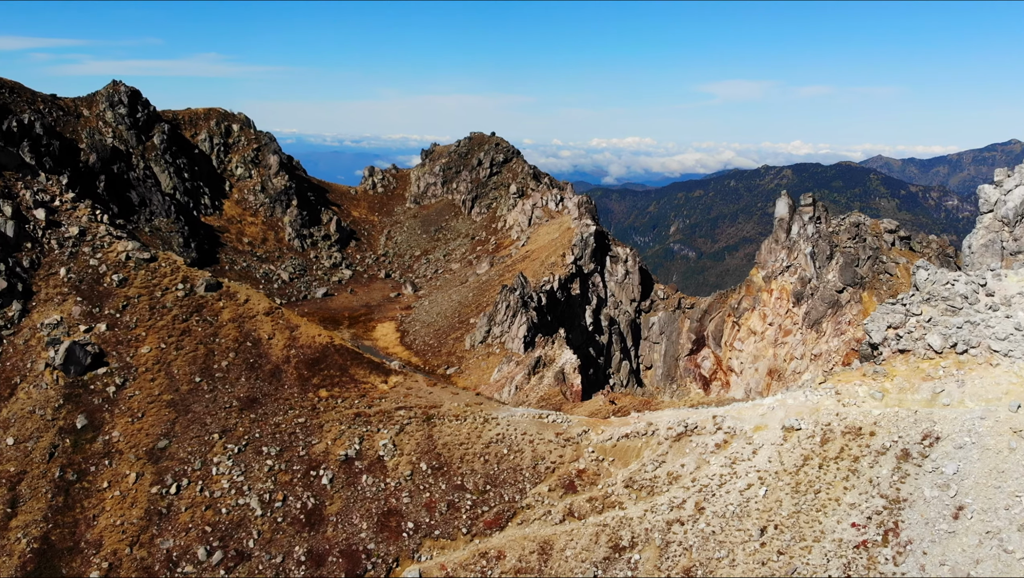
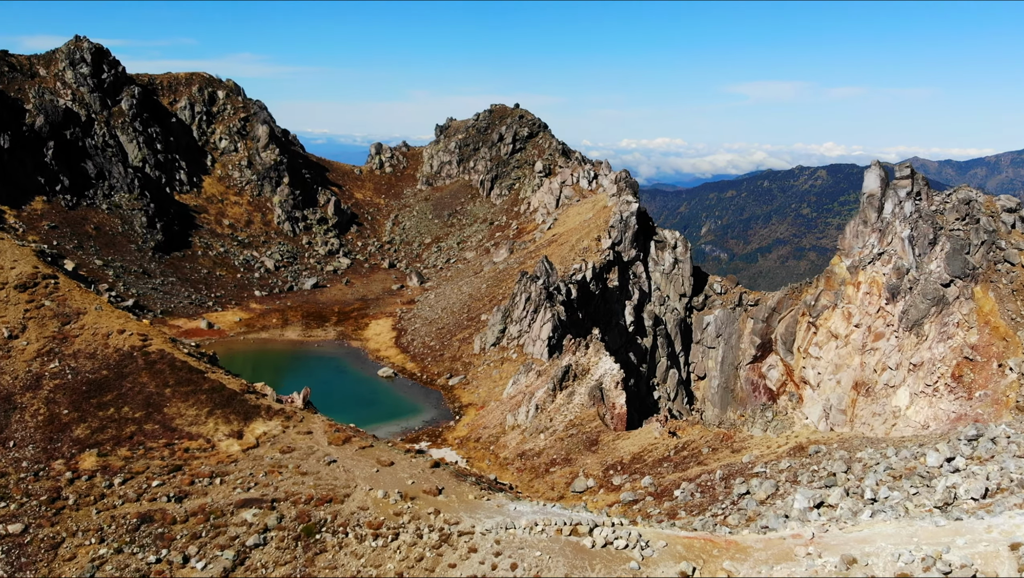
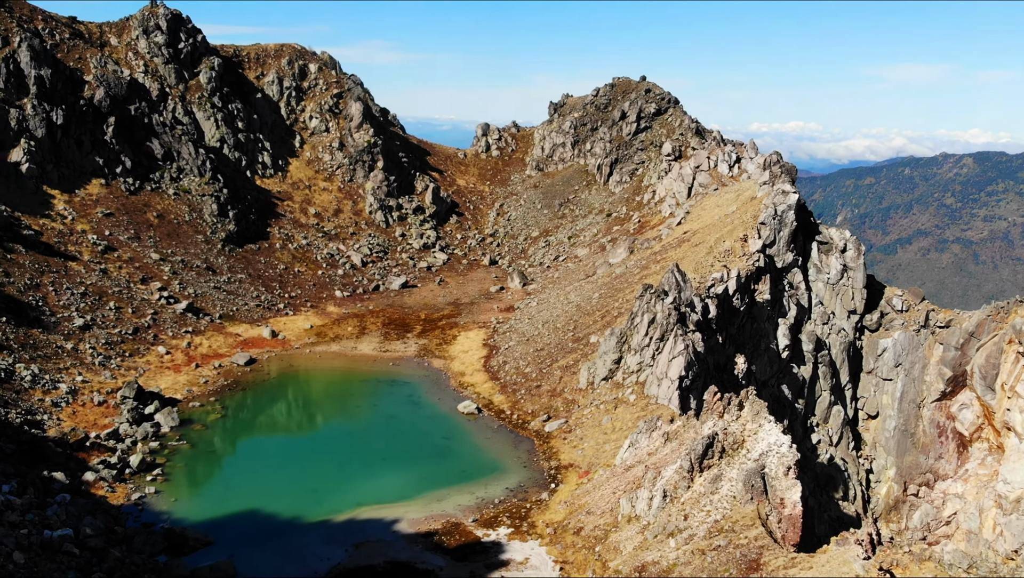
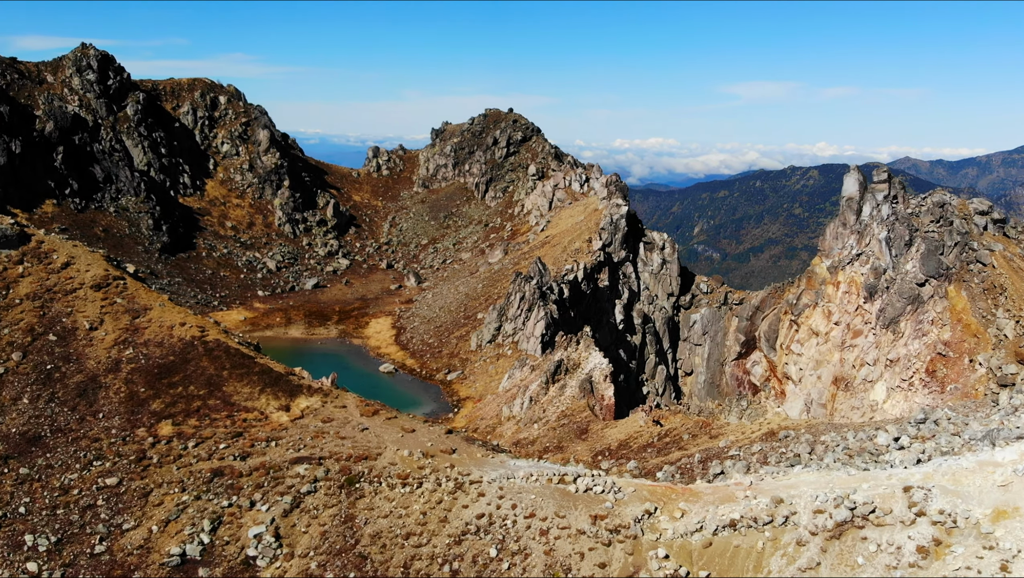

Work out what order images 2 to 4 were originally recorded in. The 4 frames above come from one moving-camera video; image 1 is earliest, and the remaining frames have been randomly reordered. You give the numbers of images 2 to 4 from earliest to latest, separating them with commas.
4, 2, 3
